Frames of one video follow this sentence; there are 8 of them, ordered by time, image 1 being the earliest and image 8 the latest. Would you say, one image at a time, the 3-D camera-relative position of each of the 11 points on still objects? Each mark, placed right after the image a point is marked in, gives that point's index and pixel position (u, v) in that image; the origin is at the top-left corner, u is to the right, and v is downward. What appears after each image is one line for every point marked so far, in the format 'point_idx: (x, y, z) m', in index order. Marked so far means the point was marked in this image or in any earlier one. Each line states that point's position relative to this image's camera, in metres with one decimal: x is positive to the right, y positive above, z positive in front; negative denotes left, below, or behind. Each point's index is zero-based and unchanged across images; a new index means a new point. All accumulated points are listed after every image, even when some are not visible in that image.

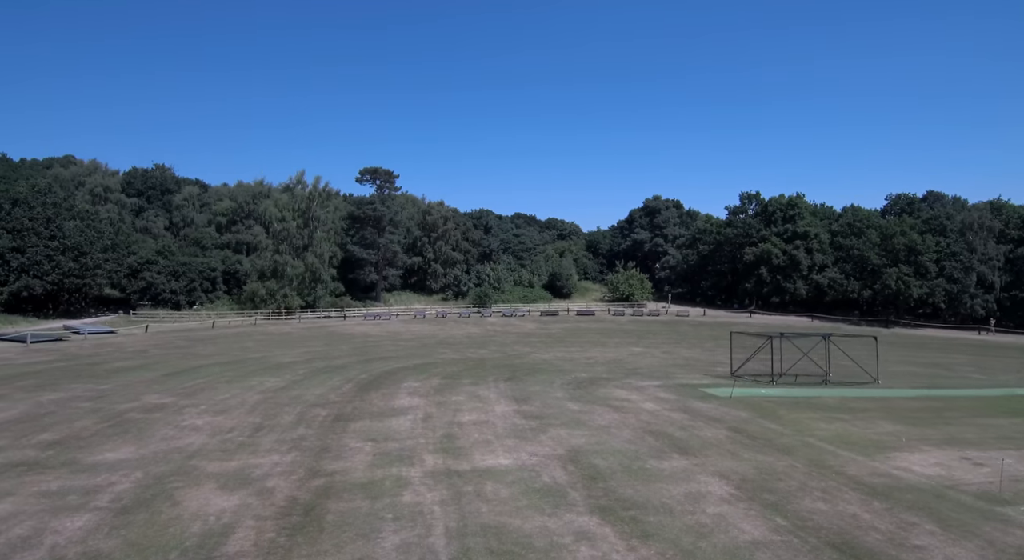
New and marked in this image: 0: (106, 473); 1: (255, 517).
0: (-9.5, -4.4, +15.9) m
1: (-5.4, -5.1, +14.7) m
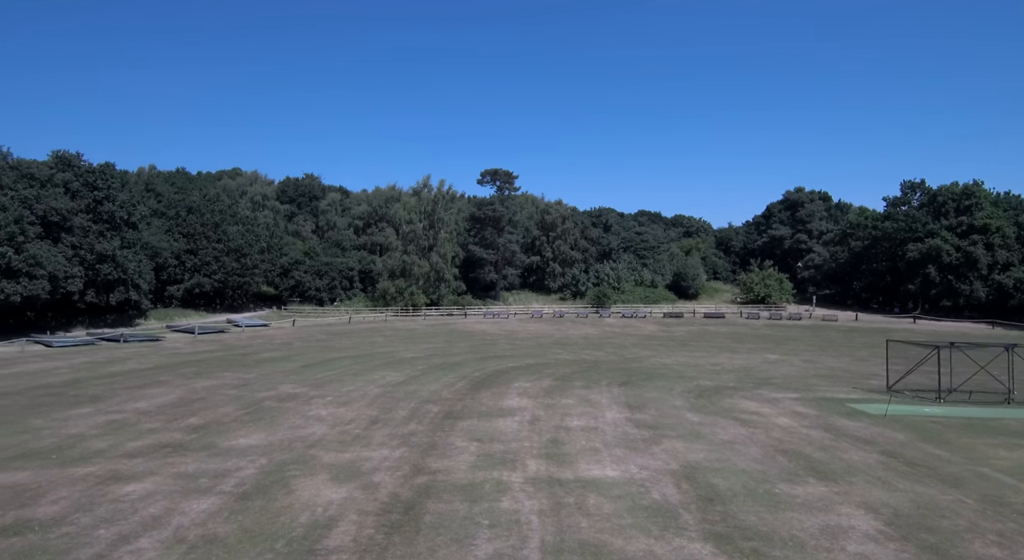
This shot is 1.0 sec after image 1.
0: (-7.1, -4.5, +17.3) m
1: (-3.4, -5.2, +15.2) m
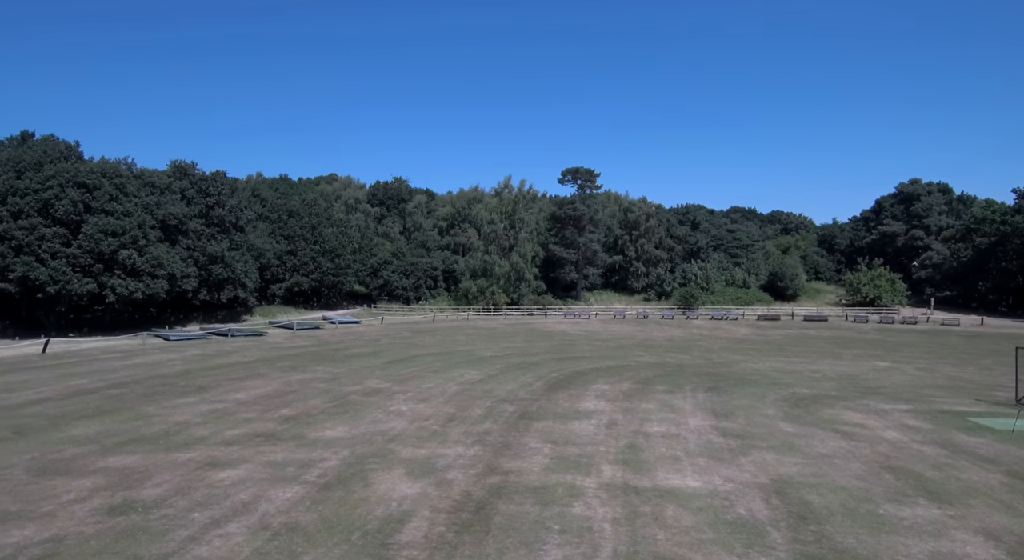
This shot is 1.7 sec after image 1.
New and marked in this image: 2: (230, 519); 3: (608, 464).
0: (-5.2, -4.5, +18.1) m
1: (-1.8, -5.2, +15.4) m
2: (-6.2, -5.3, +15.1) m
3: (+2.5, -4.9, +17.8) m
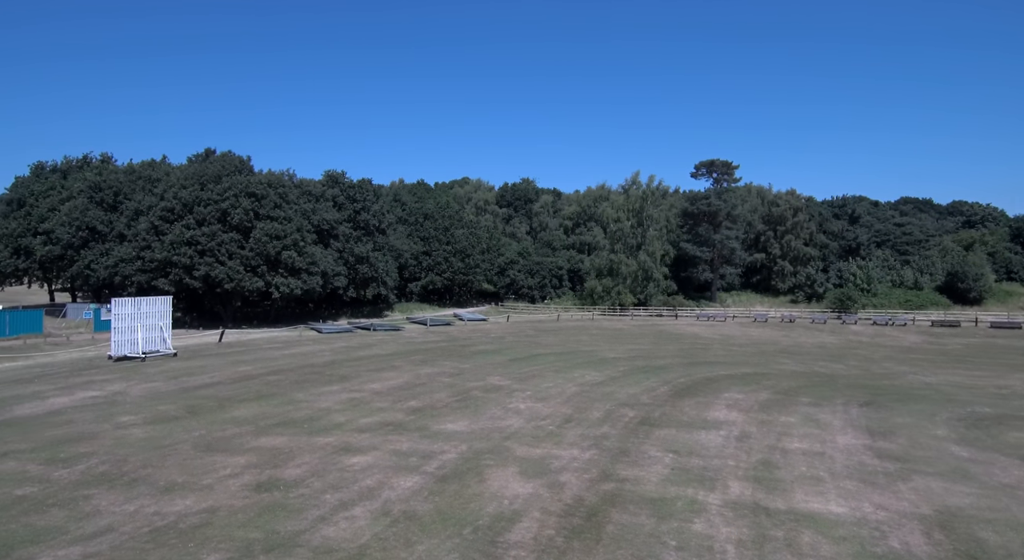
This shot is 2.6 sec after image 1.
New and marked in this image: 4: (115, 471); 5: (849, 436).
0: (-1.9, -4.5, +18.6) m
1: (+0.6, -5.2, +15.2) m
2: (-3.7, -5.2, +16.0) m
3: (+5.4, -4.9, +16.5) m
4: (-11.3, -5.4, +19.4) m
5: (+9.7, -4.4, +19.3) m
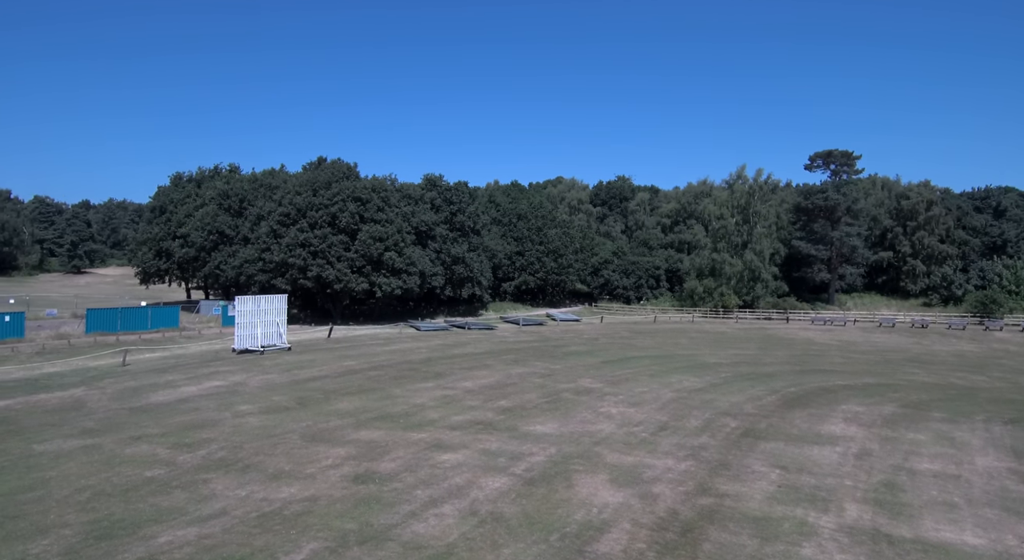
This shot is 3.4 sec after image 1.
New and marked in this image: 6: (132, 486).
0: (+0.6, -4.4, +18.3) m
1: (+2.5, -5.1, +14.5) m
2: (-1.6, -5.2, +16.0) m
3: (+7.5, -4.9, +14.9) m
4: (-8.6, -5.4, +20.6) m
5: (+12.1, -4.4, +17.0) m
6: (-11.1, -6.0, +19.9) m
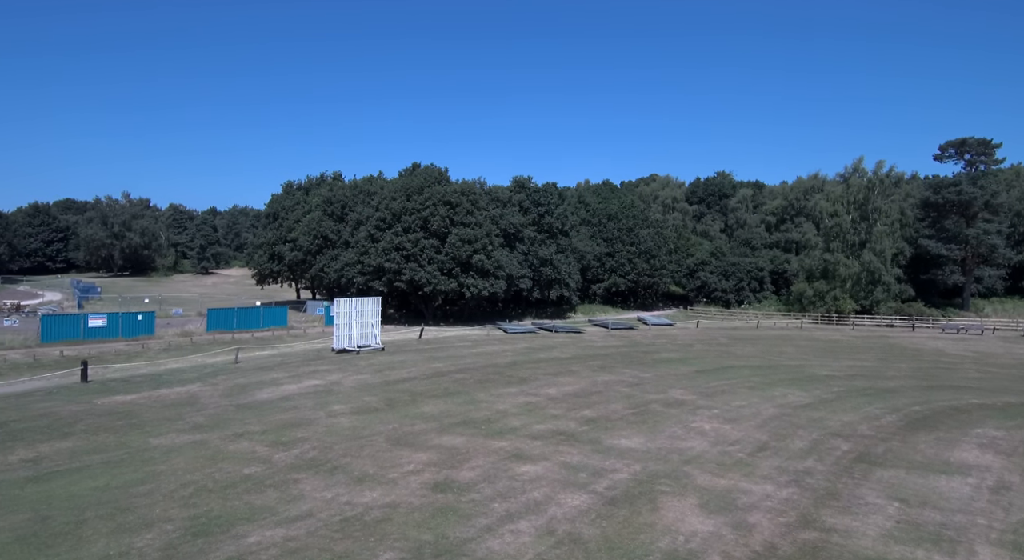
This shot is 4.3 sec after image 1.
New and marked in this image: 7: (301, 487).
0: (+2.7, -4.6, +17.3) m
1: (+4.1, -5.3, +13.2) m
2: (+0.2, -5.3, +15.3) m
3: (+9.0, -5.0, +12.8) m
4: (-5.9, -5.5, +21.0) m
5: (+13.9, -4.5, +14.2) m
6: (-8.6, -6.2, +20.7) m
7: (-6.0, -5.9, +19.3) m
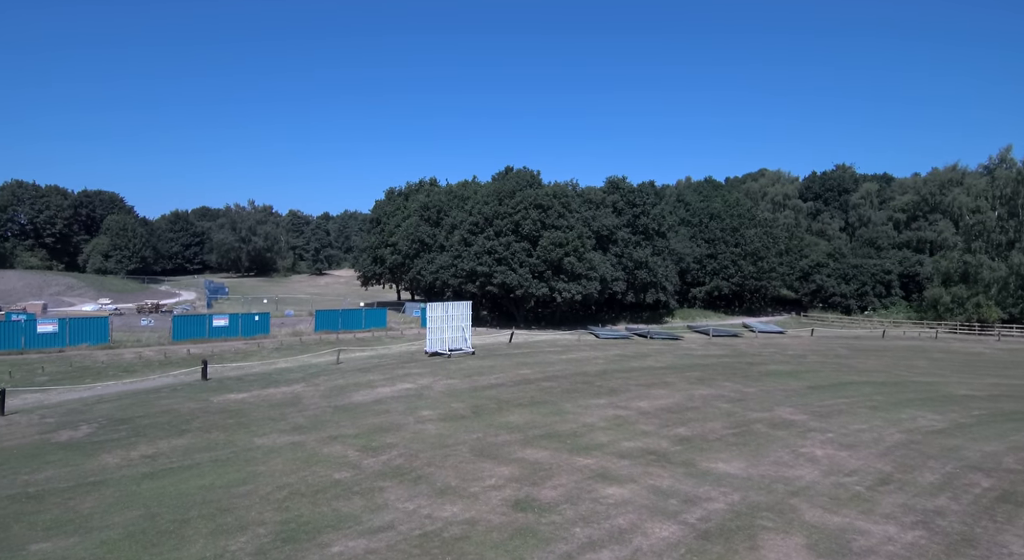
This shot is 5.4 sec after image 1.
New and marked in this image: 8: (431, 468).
0: (+4.7, -4.7, +15.7) m
1: (+5.4, -5.5, +11.4) m
2: (+1.9, -5.5, +14.1) m
3: (+10.2, -5.1, +10.3) m
4: (-3.2, -5.7, +20.7) m
5: (+15.3, -4.6, +10.8) m
6: (-5.9, -6.4, +20.8) m
7: (-3.6, -6.1, +19.1) m
8: (-2.4, -5.6, +20.0) m
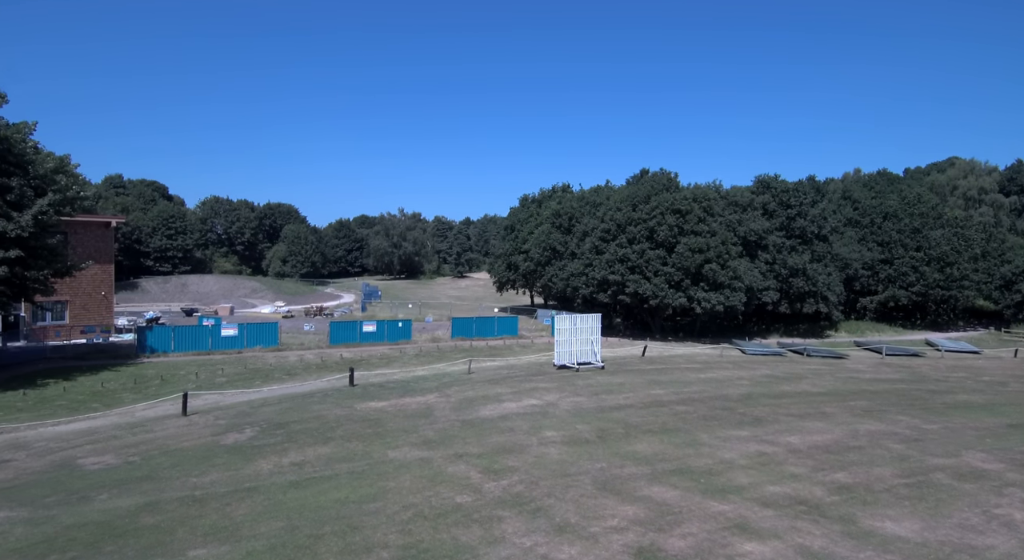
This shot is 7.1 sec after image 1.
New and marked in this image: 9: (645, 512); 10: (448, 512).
0: (+7.0, -5.1, +12.9) m
1: (+6.8, -5.9, +8.6) m
2: (+4.0, -6.0, +12.0) m
3: (+11.2, -5.5, +6.5) m
4: (+0.5, -6.2, +19.6) m
5: (+16.3, -4.9, +5.8) m
6: (-2.1, -6.9, +20.3) m
7: (-0.3, -6.7, +18.1) m
8: (+1.1, -6.1, +18.7) m
9: (+3.2, -5.6, +16.5) m
10: (-1.9, -6.9, +20.1) m
